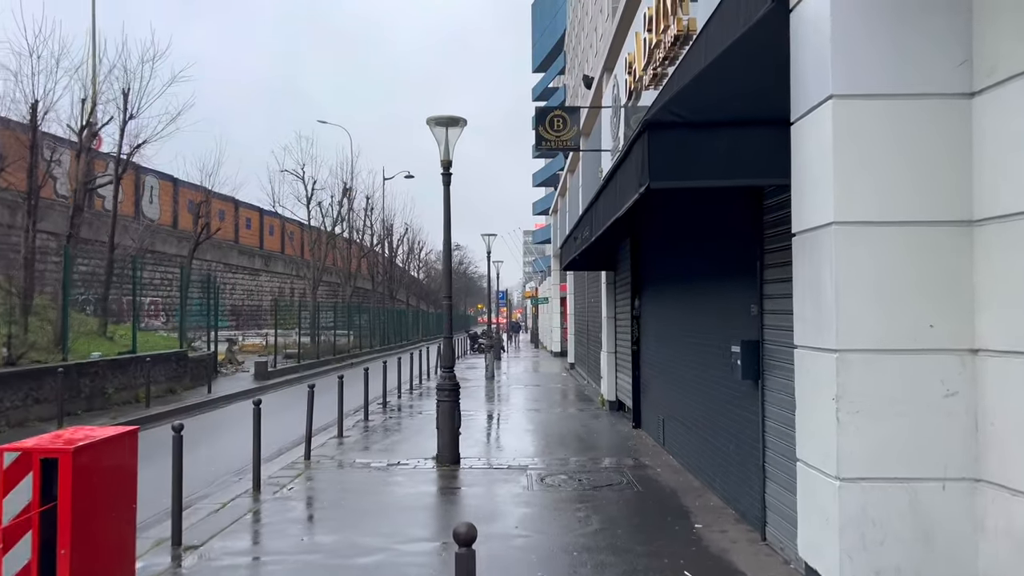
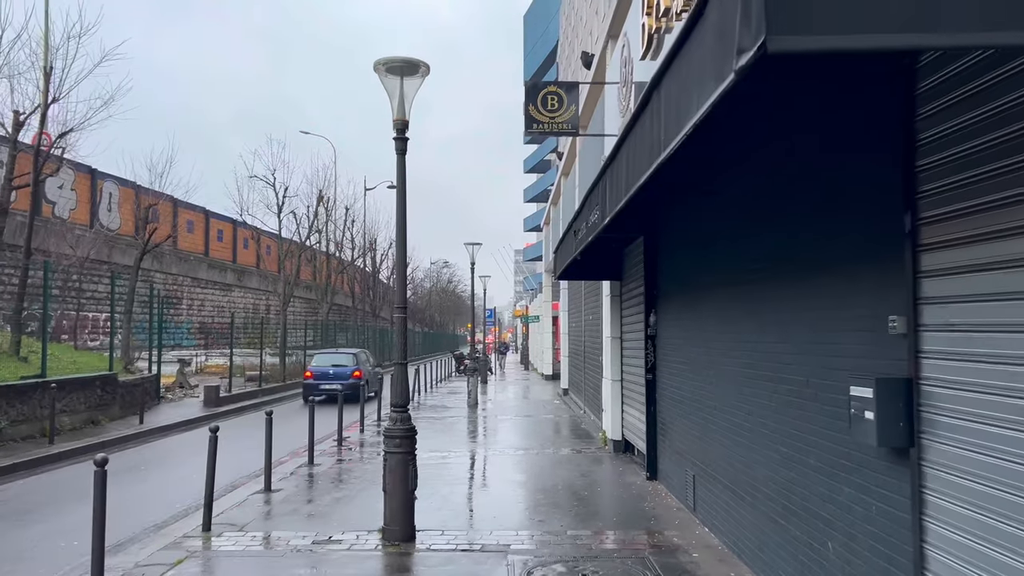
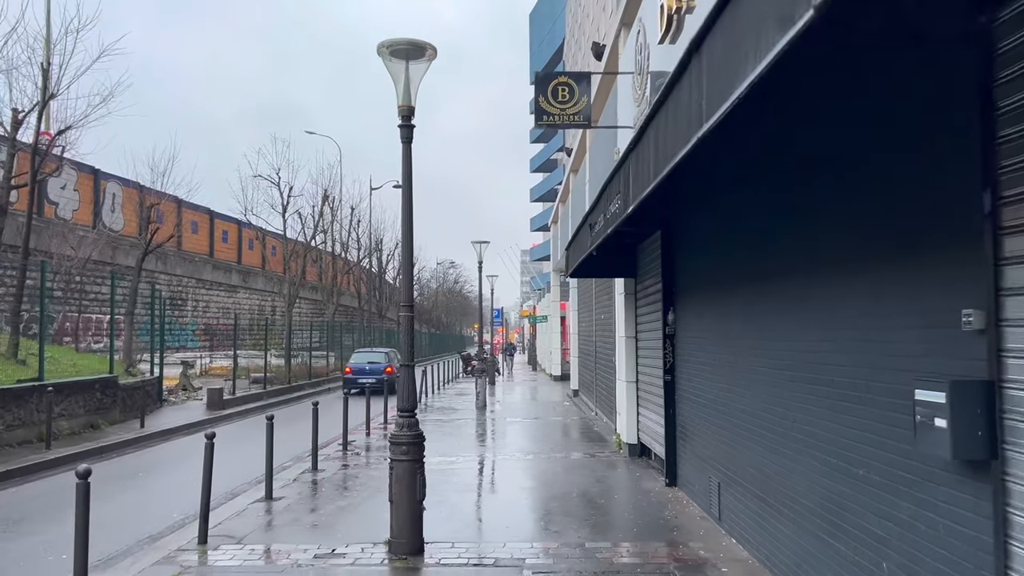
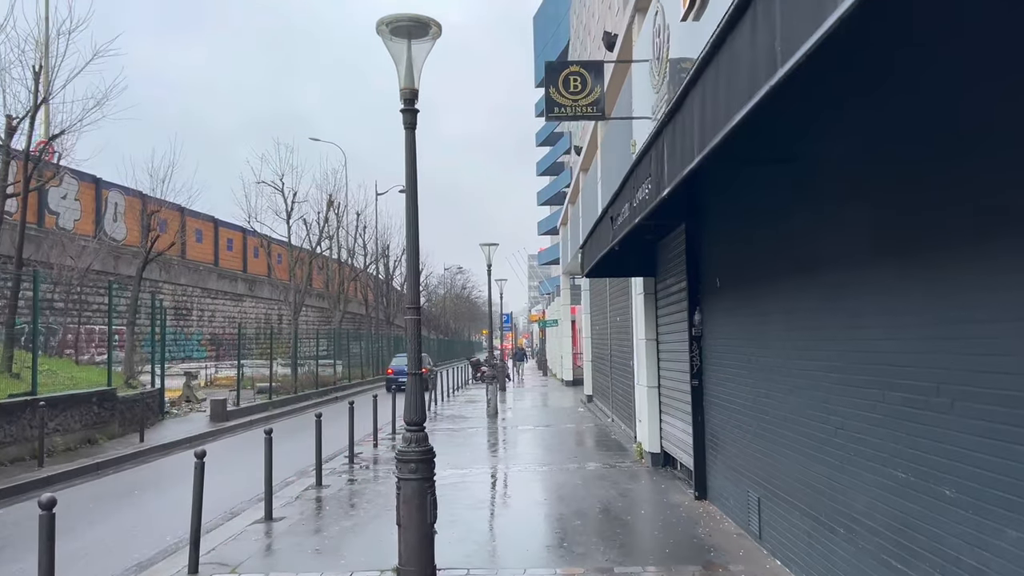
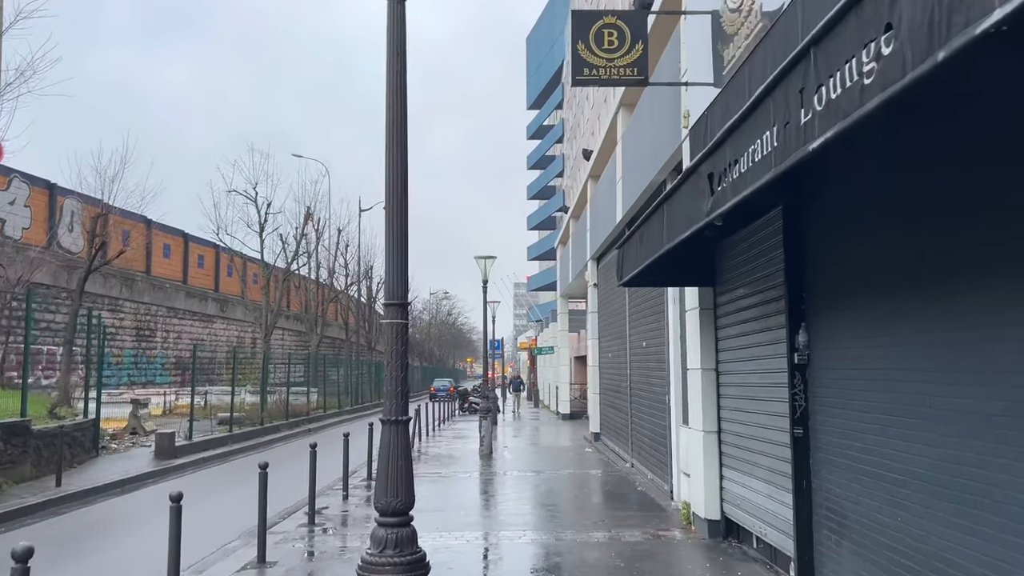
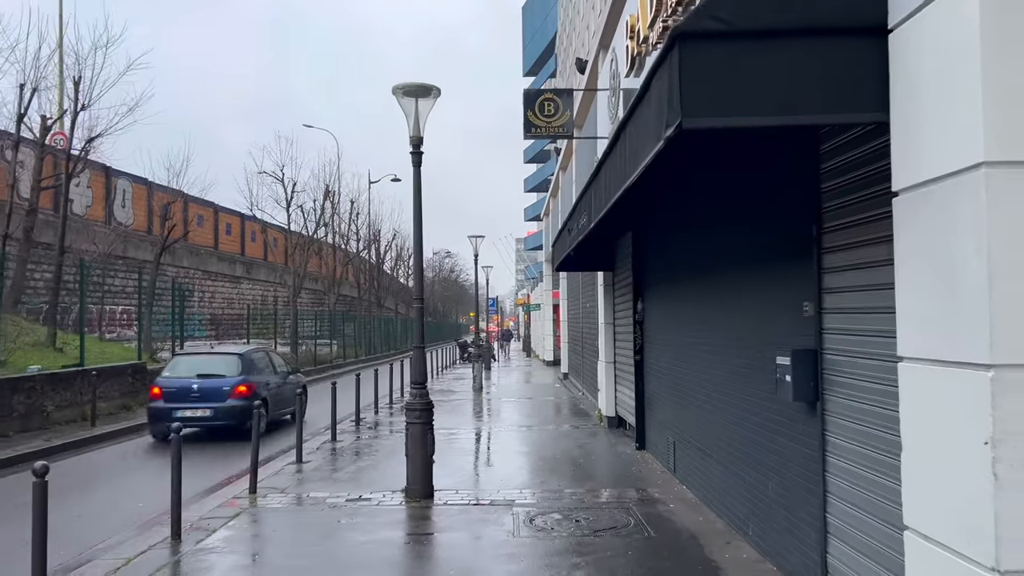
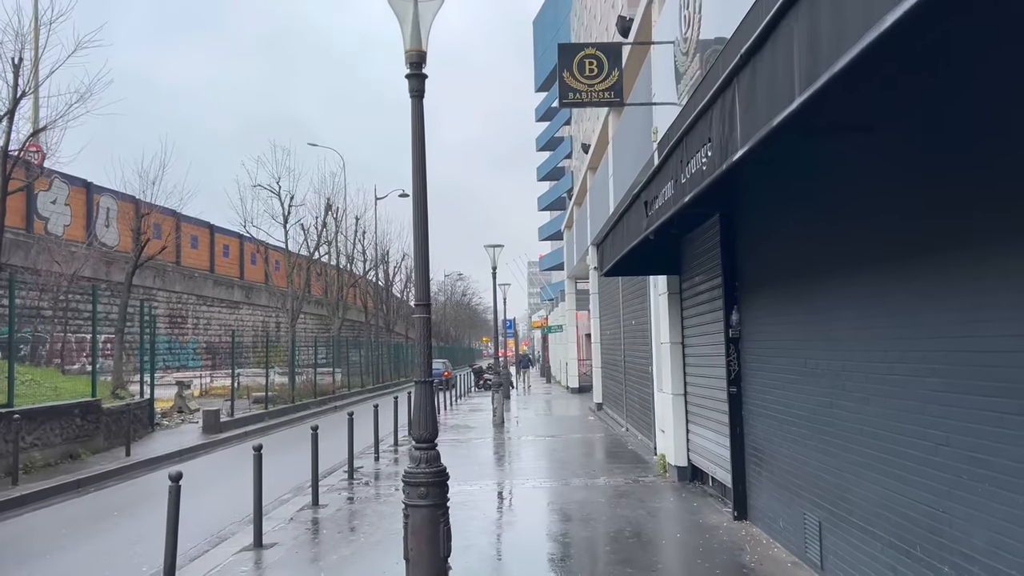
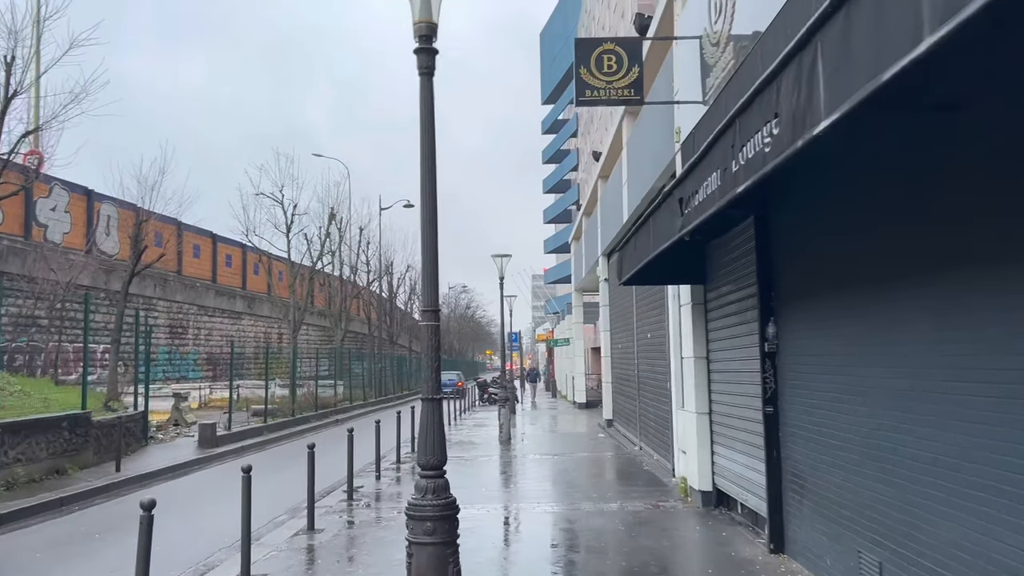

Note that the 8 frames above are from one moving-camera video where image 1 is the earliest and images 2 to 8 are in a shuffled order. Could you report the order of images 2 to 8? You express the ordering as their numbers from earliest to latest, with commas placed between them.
6, 2, 3, 4, 7, 8, 5
